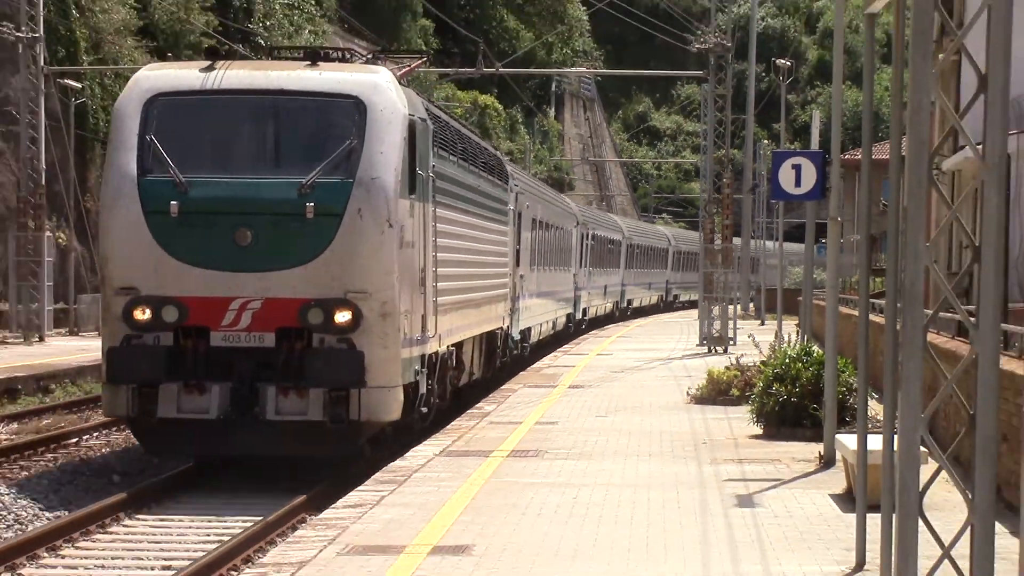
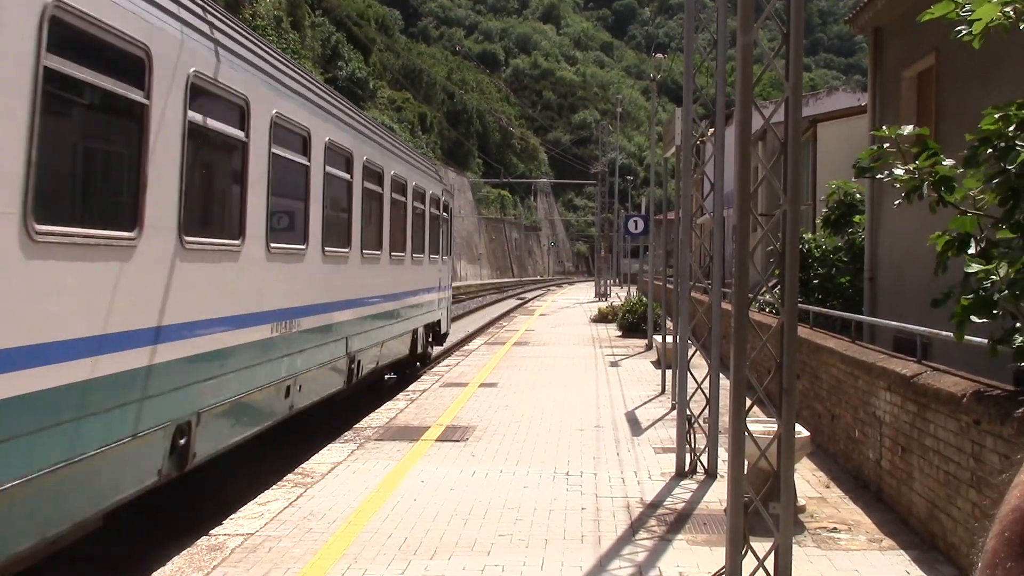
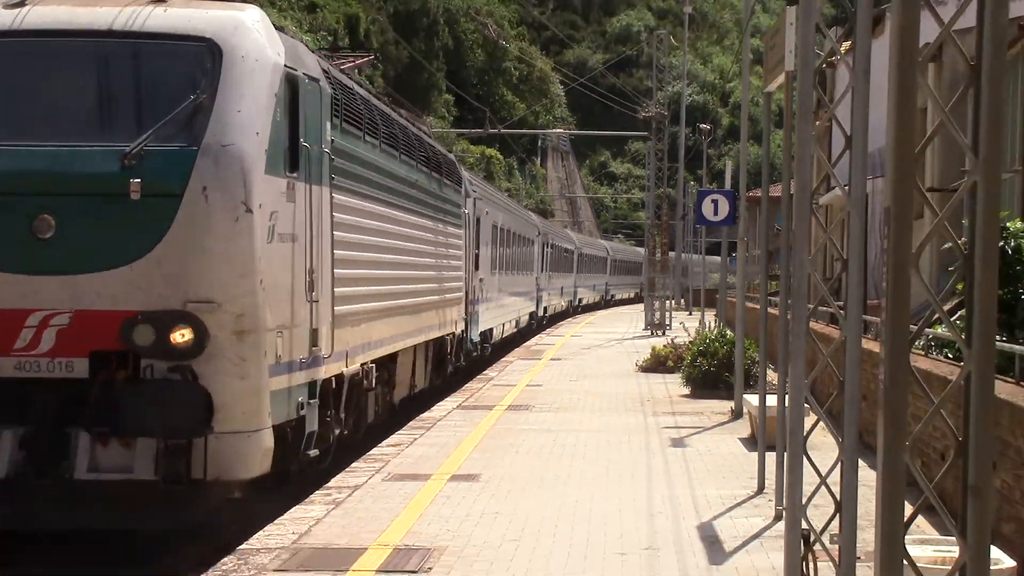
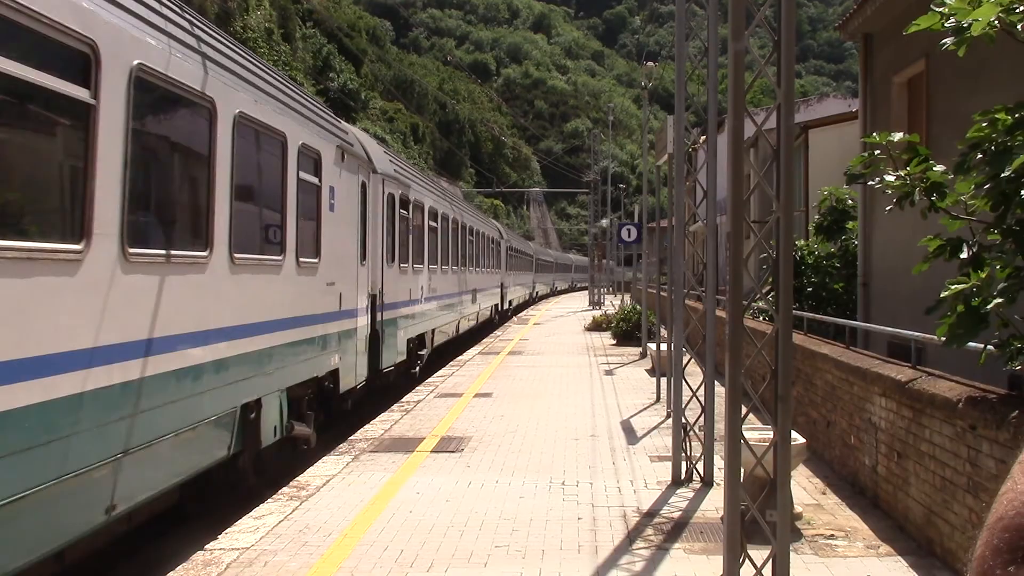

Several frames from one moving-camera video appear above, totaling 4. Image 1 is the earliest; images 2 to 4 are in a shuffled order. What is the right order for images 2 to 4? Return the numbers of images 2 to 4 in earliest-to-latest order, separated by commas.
3, 4, 2
